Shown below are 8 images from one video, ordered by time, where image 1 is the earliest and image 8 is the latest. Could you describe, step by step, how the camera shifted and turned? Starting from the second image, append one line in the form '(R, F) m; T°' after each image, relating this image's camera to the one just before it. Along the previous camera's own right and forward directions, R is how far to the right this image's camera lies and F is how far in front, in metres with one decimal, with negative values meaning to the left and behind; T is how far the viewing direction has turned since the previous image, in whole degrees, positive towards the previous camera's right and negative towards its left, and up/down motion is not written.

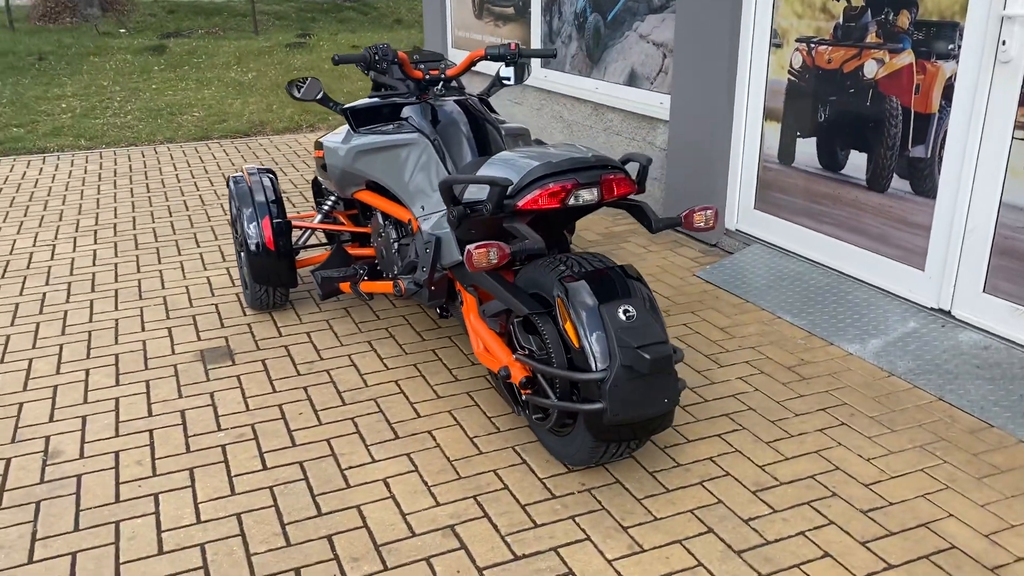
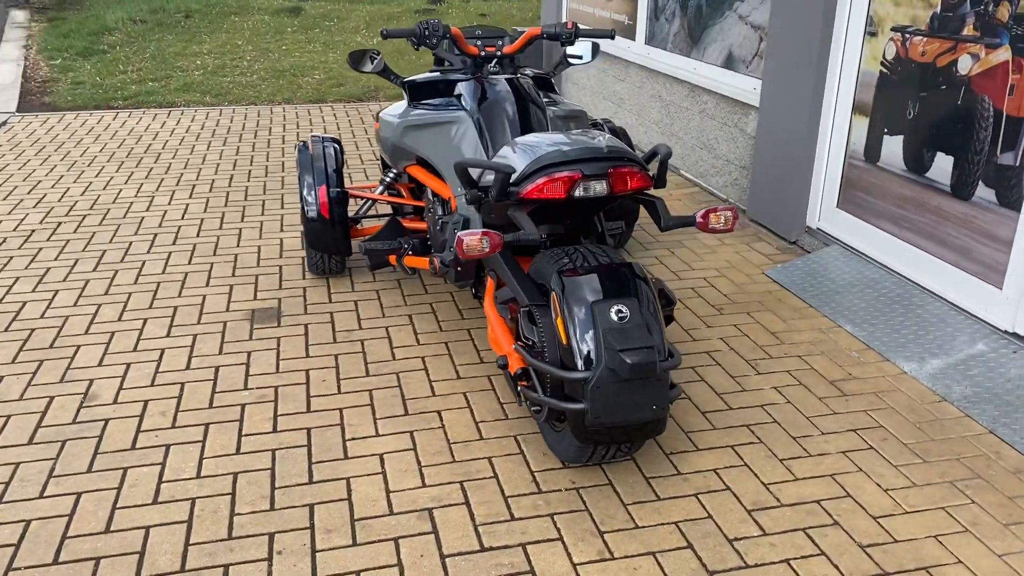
(+0.5, +0.1) m; -9°
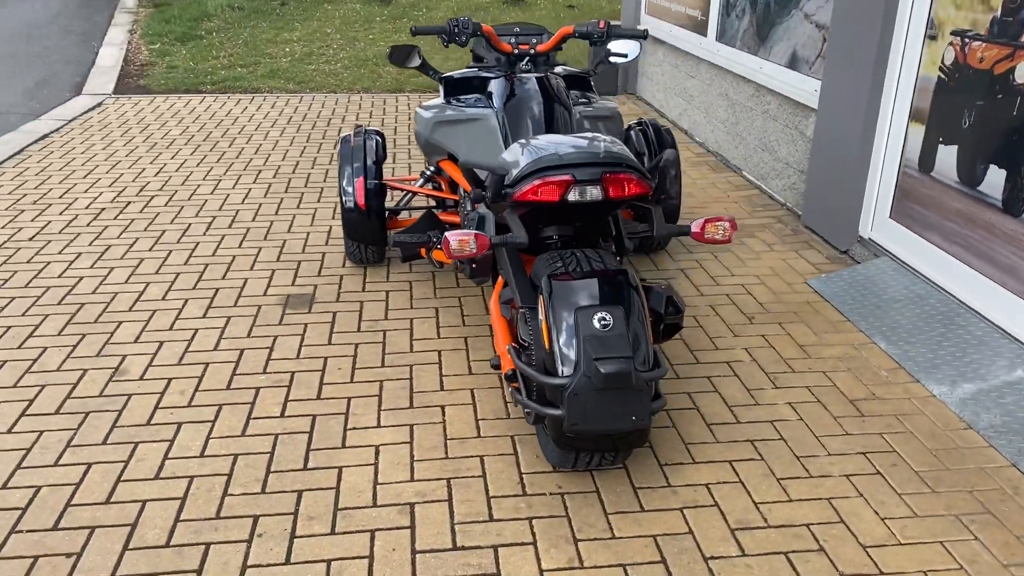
(+0.4, 0.0) m; -6°
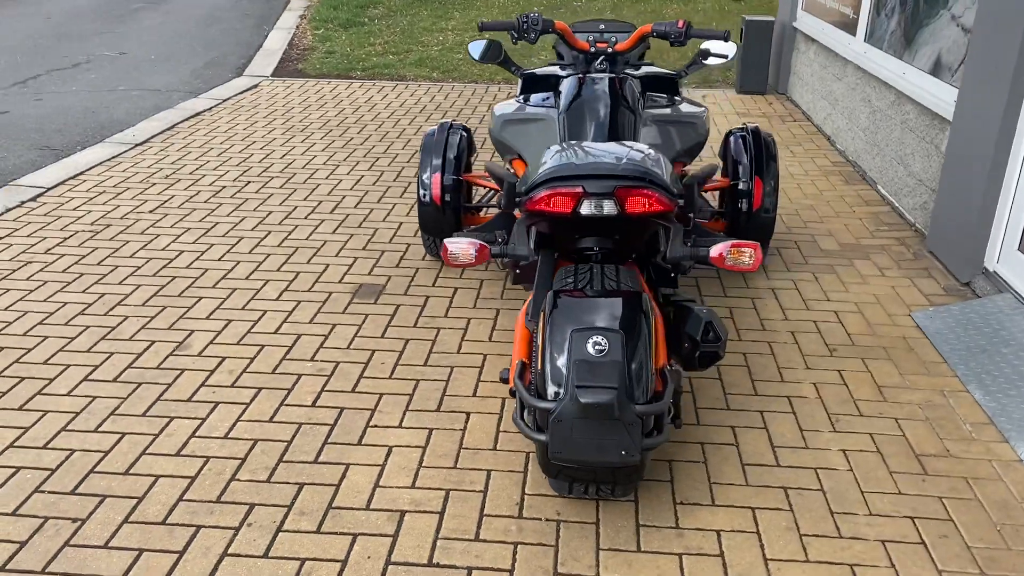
(+0.5, +0.2) m; -11°
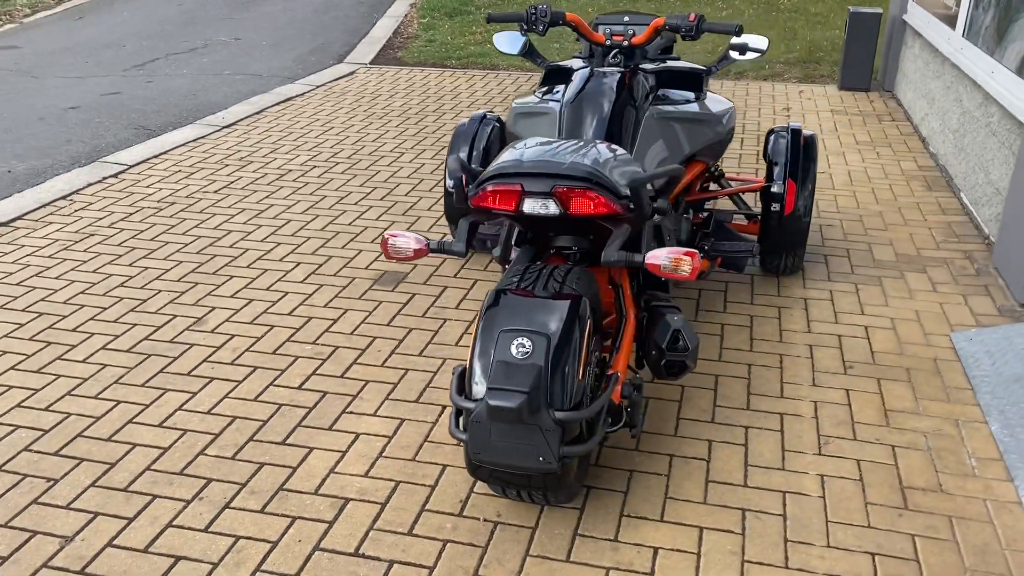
(+0.6, +0.1) m; -8°
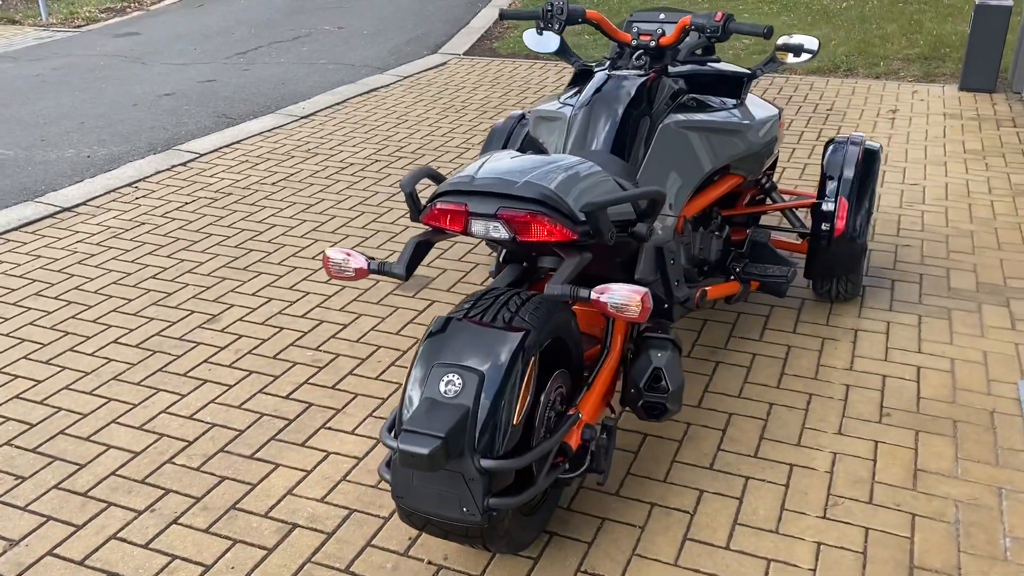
(+0.5, +0.3) m; -8°
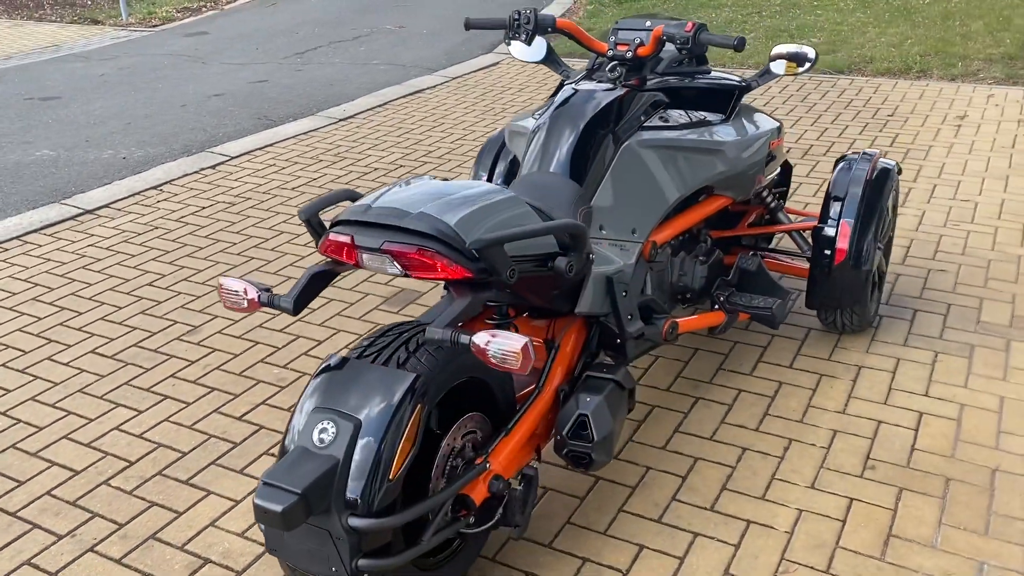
(+0.5, +0.2) m; -6°
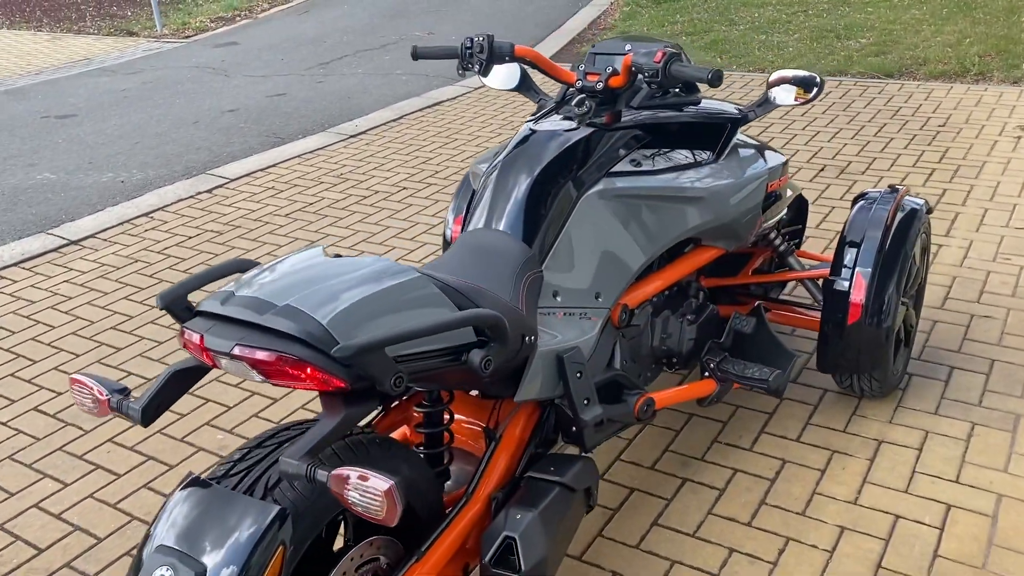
(+0.4, +0.5) m; -4°
